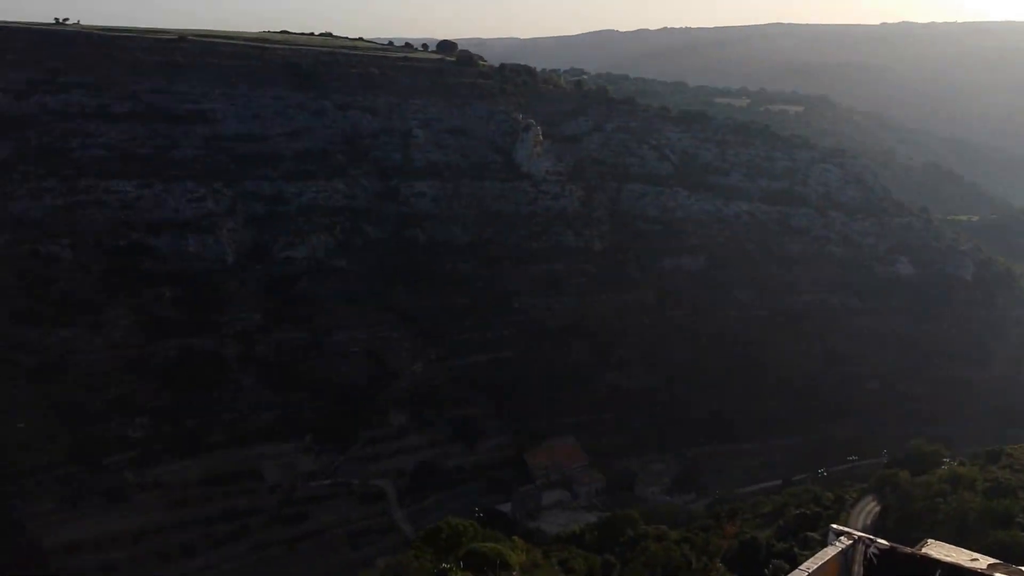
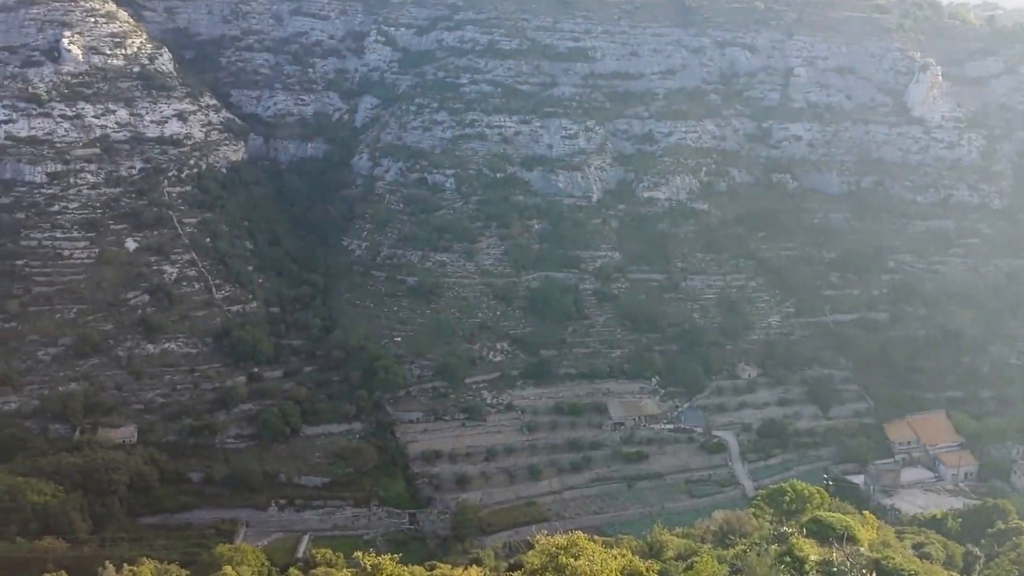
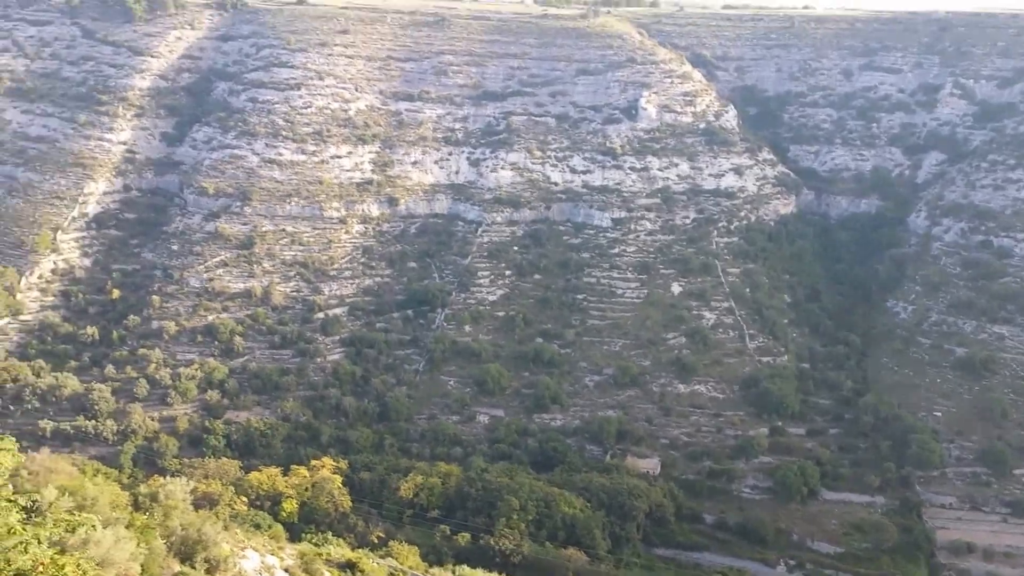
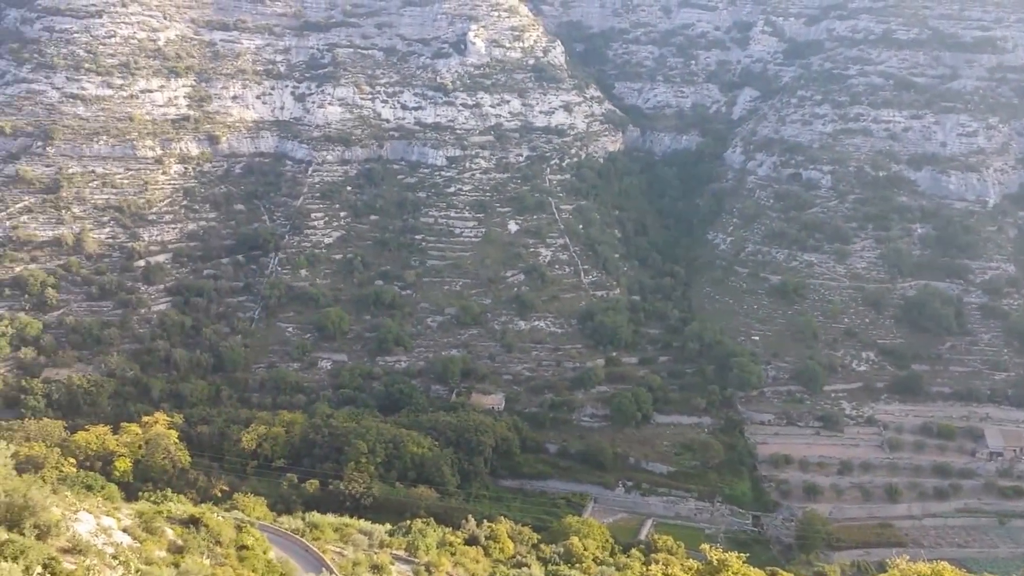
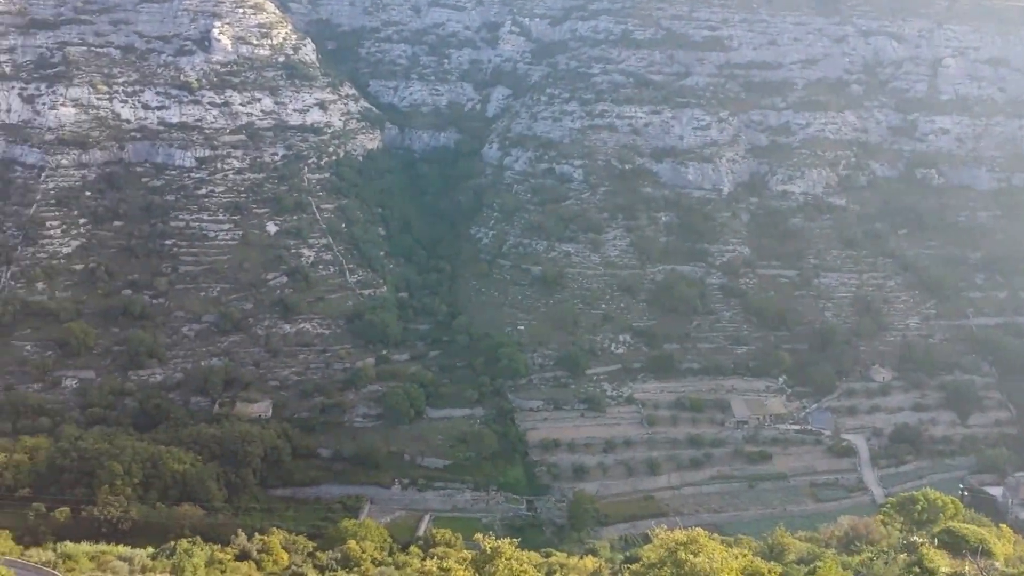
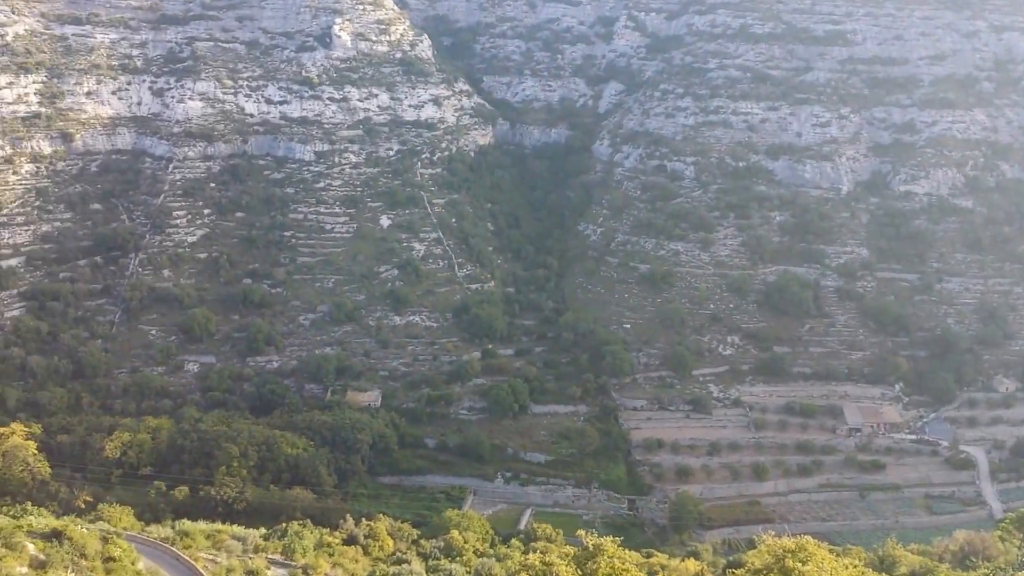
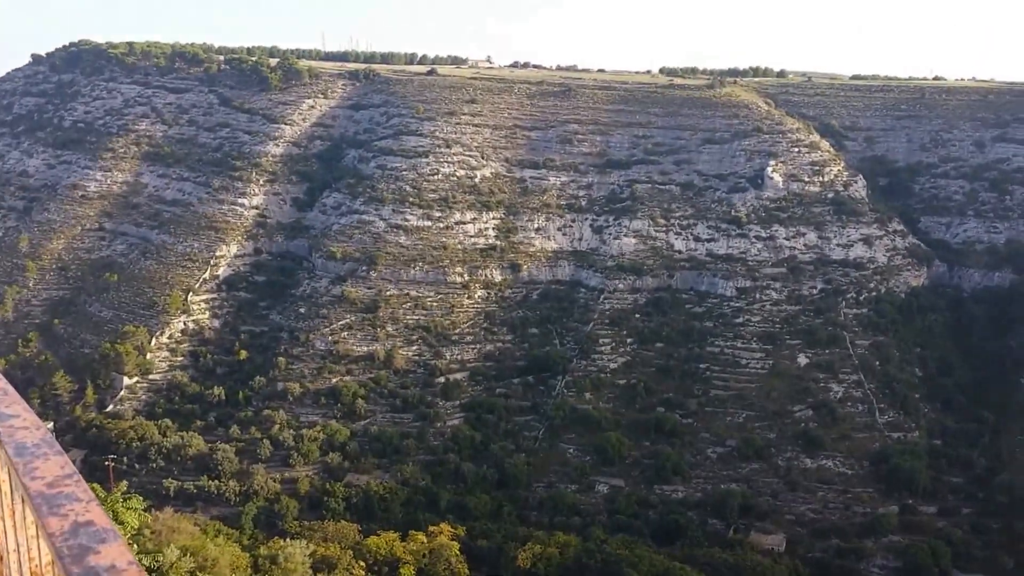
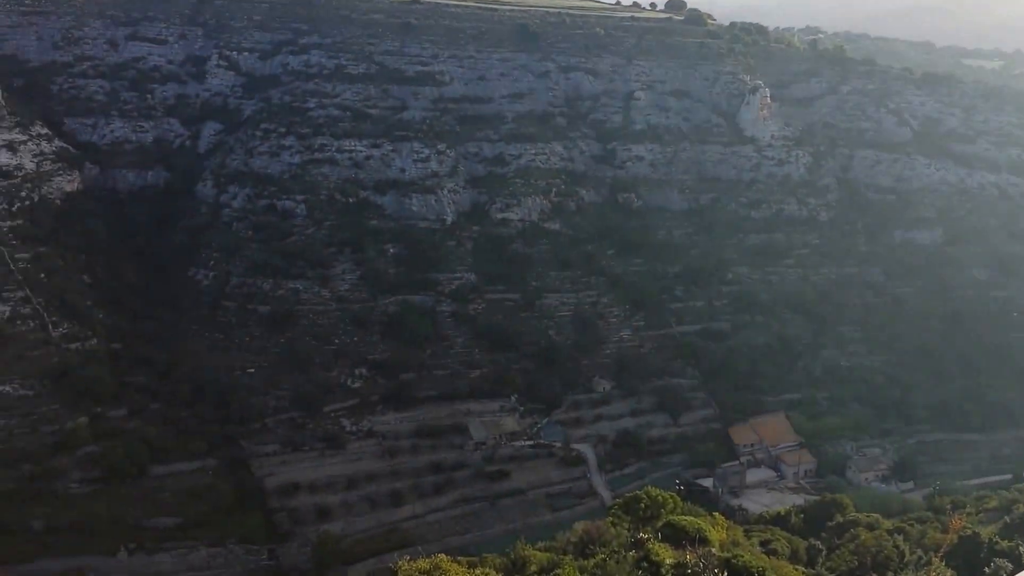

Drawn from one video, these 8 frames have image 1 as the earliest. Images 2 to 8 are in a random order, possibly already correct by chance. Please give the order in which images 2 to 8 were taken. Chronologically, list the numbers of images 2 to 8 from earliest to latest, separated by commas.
8, 2, 5, 6, 4, 3, 7
